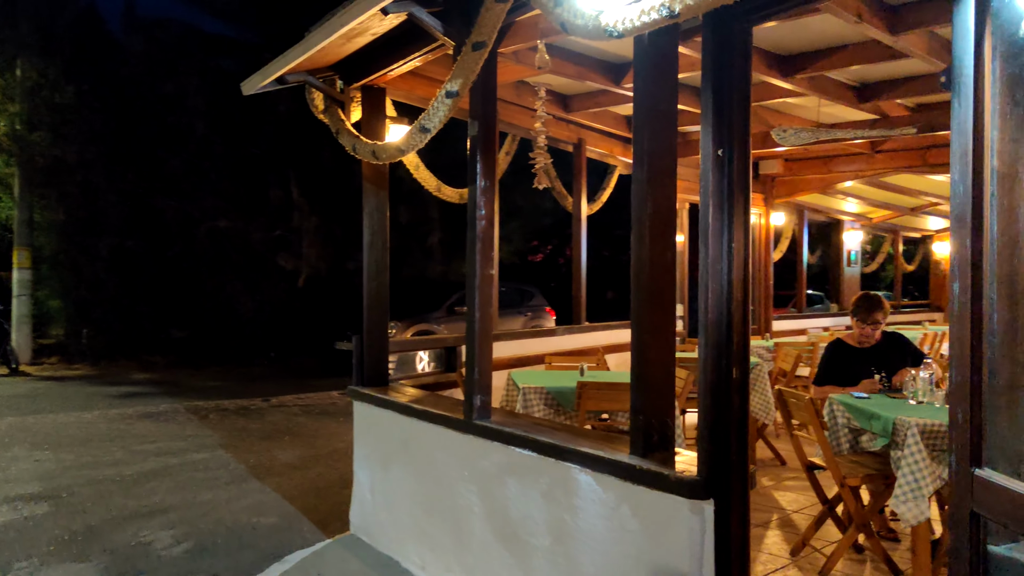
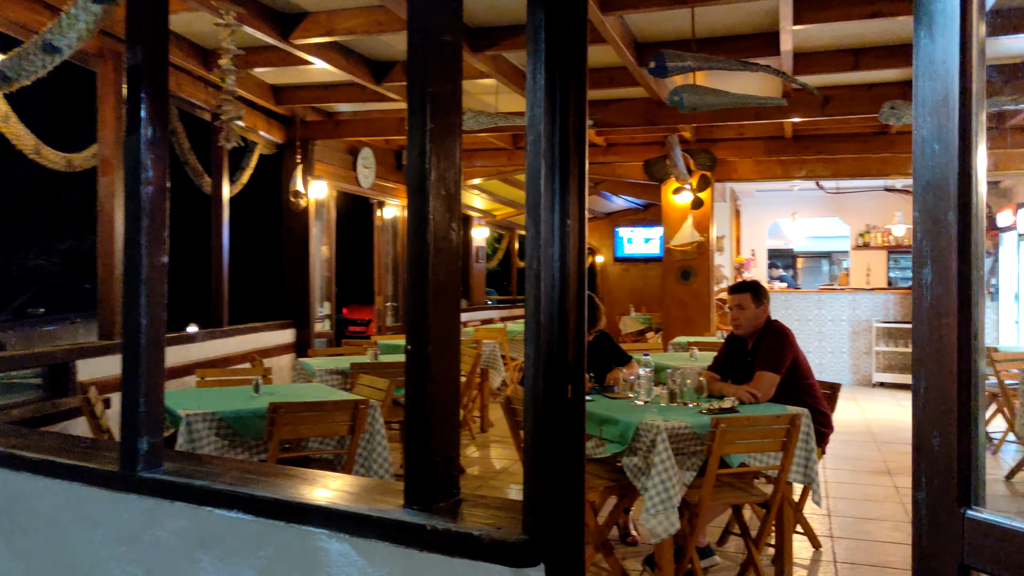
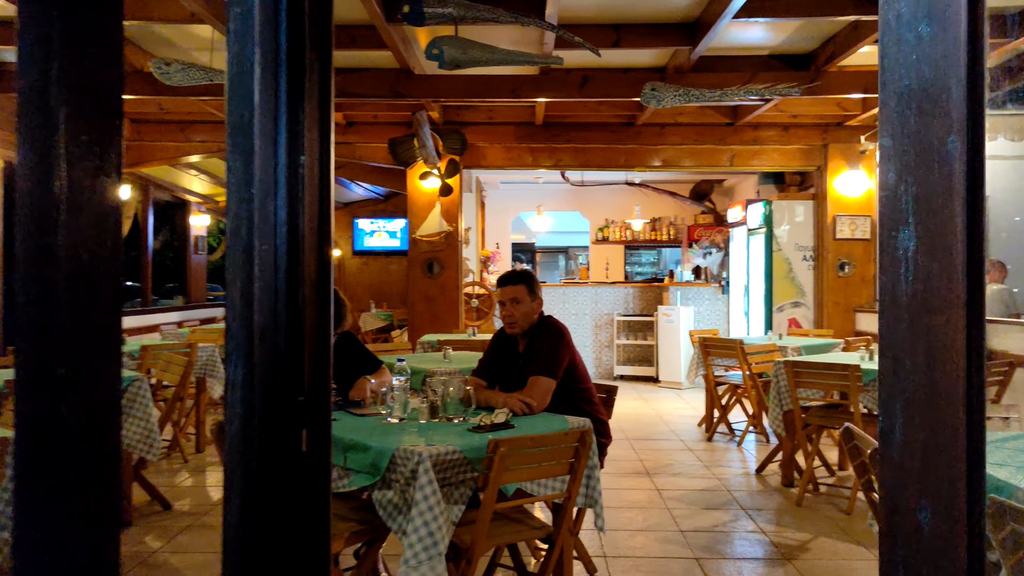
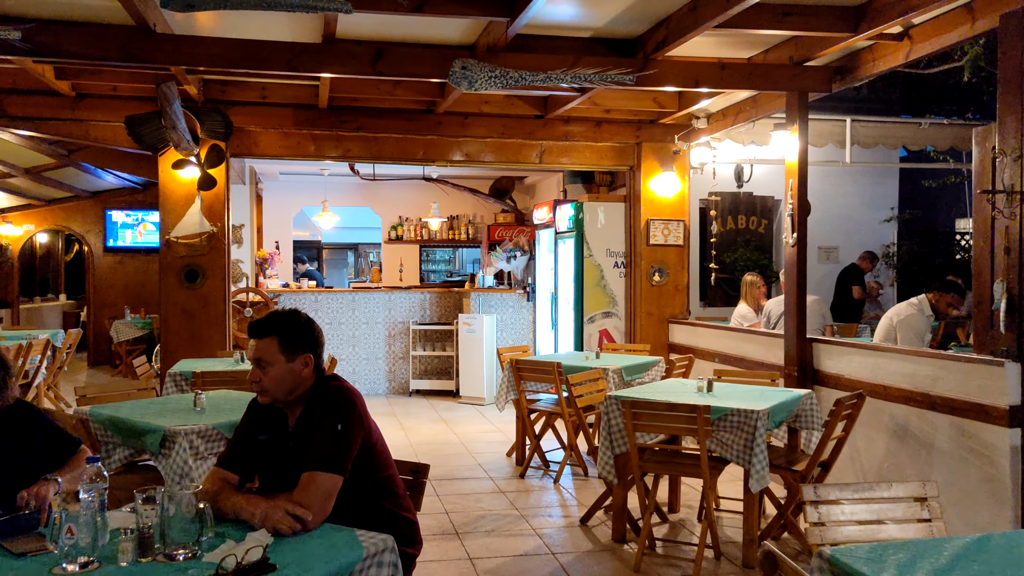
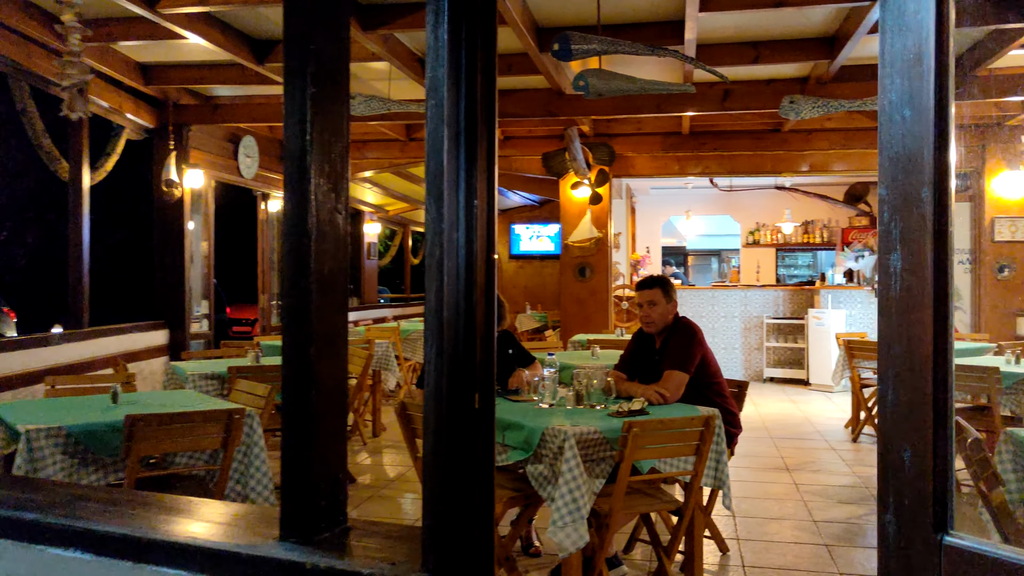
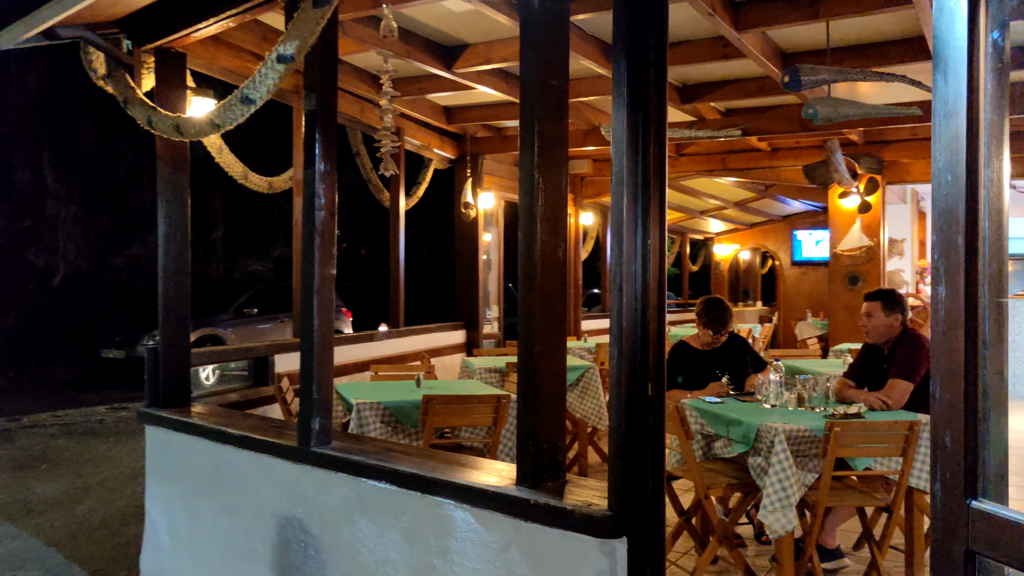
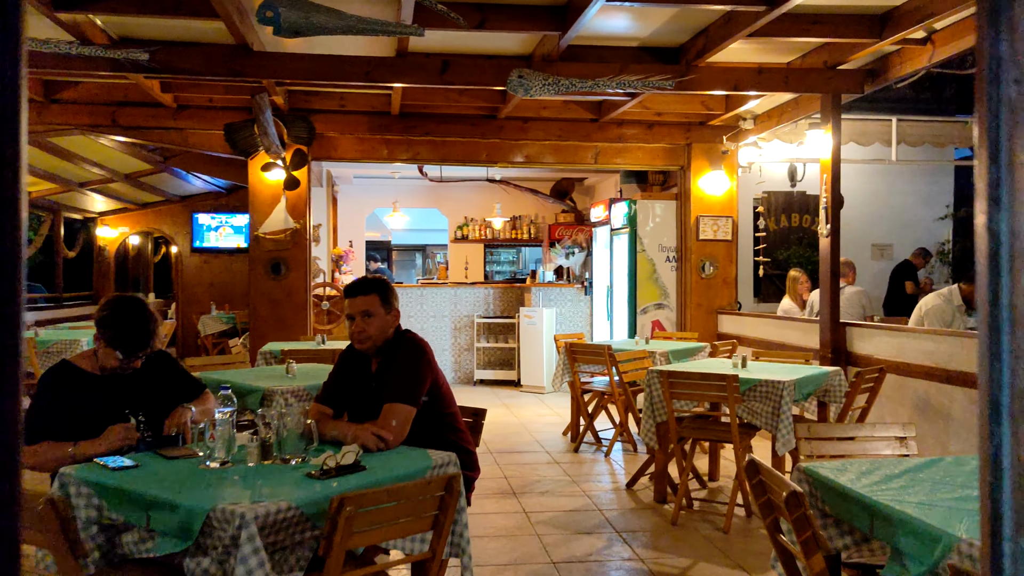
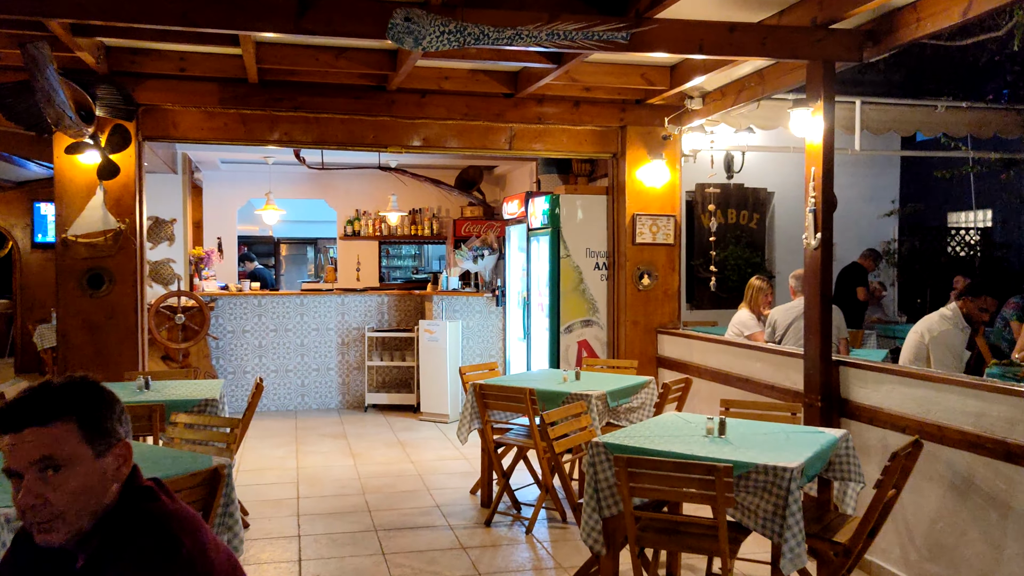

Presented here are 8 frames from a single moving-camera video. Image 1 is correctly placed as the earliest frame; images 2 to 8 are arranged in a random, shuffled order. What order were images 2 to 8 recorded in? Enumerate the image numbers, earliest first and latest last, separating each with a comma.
6, 2, 5, 3, 7, 4, 8
